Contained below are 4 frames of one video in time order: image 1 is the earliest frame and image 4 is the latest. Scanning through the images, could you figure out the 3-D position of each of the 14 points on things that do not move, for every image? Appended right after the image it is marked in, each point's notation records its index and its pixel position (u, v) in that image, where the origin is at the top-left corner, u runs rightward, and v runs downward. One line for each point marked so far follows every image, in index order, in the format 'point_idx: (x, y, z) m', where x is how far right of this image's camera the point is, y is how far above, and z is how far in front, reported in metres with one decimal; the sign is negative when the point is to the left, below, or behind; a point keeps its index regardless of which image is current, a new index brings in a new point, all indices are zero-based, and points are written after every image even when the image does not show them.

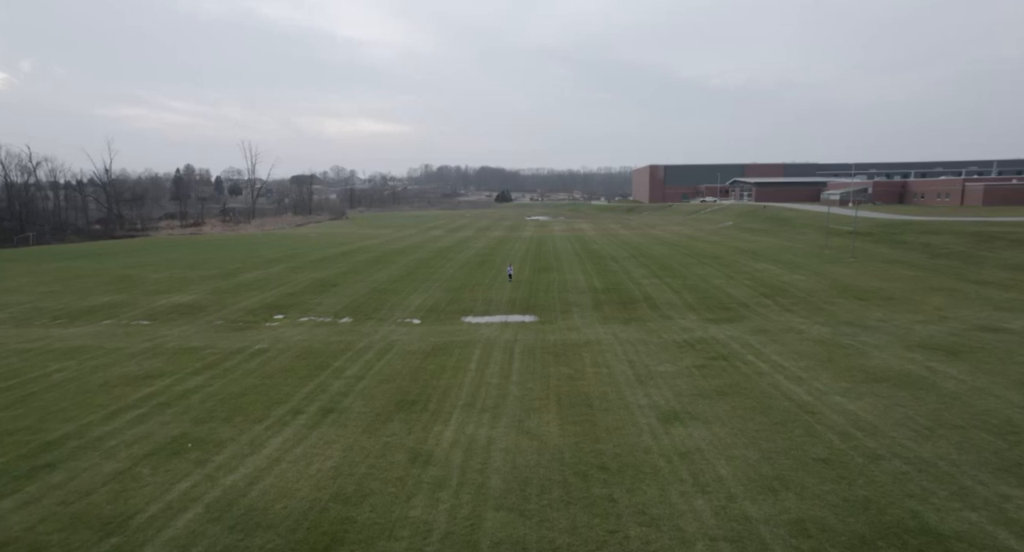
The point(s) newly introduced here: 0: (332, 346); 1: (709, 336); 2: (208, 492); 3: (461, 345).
0: (-5.6, -2.2, +19.3) m
1: (+6.4, -1.9, +19.9) m
2: (-4.5, -3.2, +9.1) m
3: (-1.6, -2.2, +19.3) m
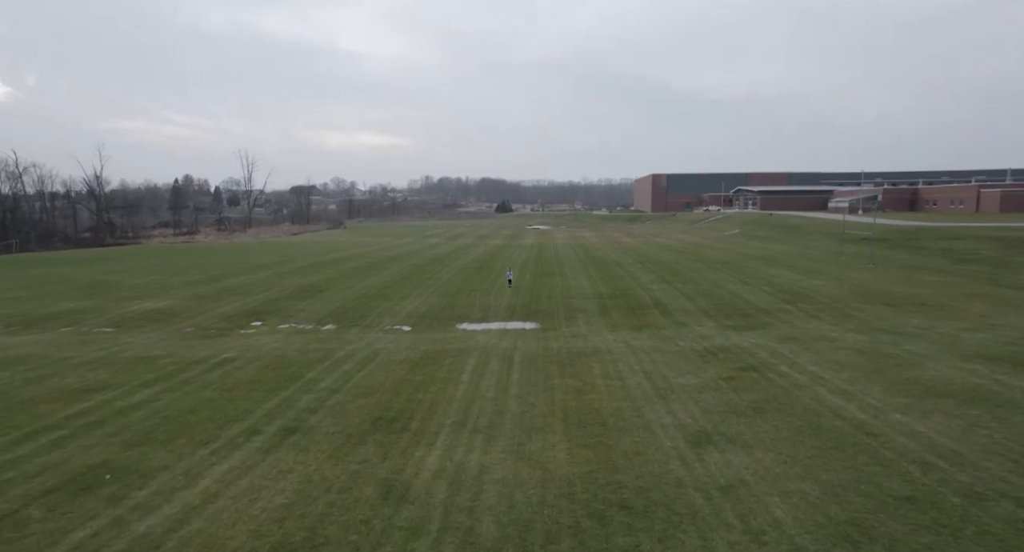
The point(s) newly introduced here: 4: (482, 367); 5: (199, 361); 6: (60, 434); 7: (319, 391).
0: (-5.7, -2.2, +17.2) m
1: (+6.3, -2.0, +17.7) m
2: (-4.5, -3.0, +6.9) m
3: (-1.6, -2.2, +17.2) m
4: (-0.8, -2.3, +15.6) m
5: (-8.2, -2.2, +16.1) m
6: (-7.6, -2.6, +10.4) m
7: (-4.2, -2.5, +13.5) m
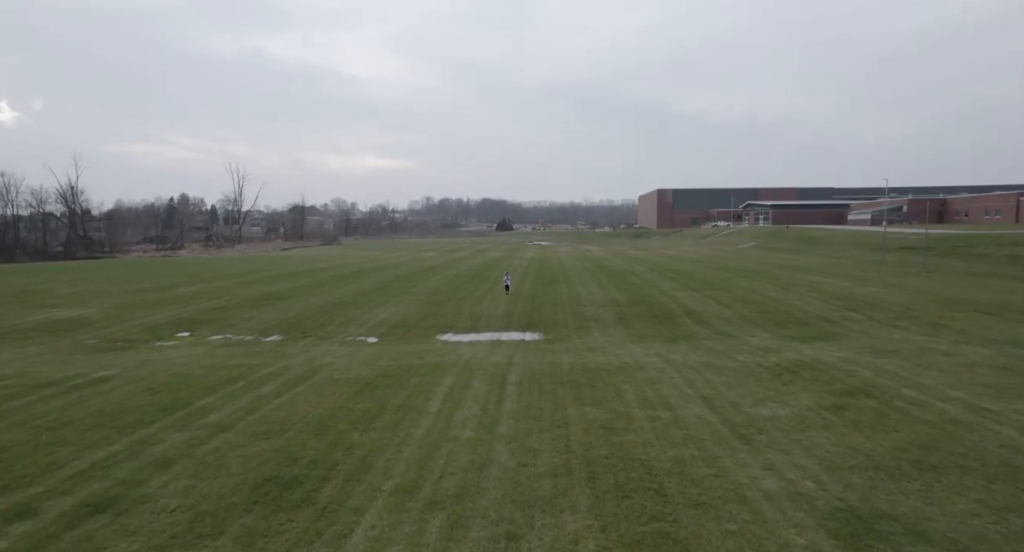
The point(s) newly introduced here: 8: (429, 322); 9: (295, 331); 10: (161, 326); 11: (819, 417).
0: (-5.8, -1.9, +12.3) m
1: (+6.2, -1.7, +12.9) m
2: (-4.7, -2.4, +2.0) m
3: (-1.8, -1.9, +12.3) m
4: (-0.9, -2.0, +10.7) m
5: (-8.3, -1.9, +11.2) m
6: (-7.7, -2.1, +5.5) m
7: (-4.4, -2.1, +8.6) m
8: (-2.6, -1.5, +19.7) m
9: (-6.4, -1.6, +18.3) m
10: (-10.8, -1.5, +18.9) m
11: (+4.3, -2.0, +8.7) m
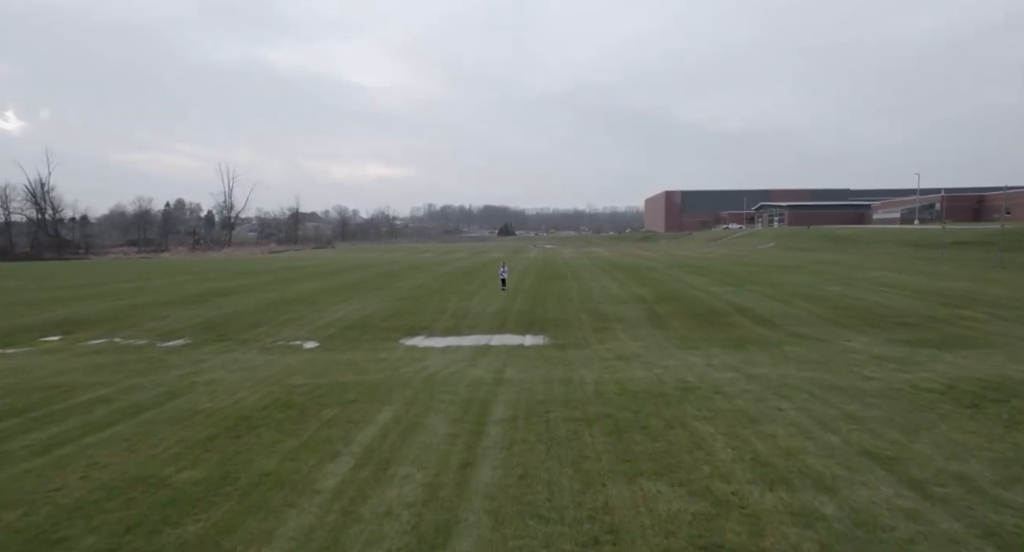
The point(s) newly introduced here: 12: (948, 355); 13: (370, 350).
0: (-5.9, -1.5, +7.4) m
1: (+6.1, -1.3, +7.9) m
2: (-4.9, -1.8, -2.9) m
3: (-1.9, -1.5, +7.4) m
4: (-1.0, -1.5, +5.8) m
5: (-8.5, -1.4, +6.3) m
6: (-7.9, -1.6, +0.6) m
7: (-4.5, -1.6, +3.7) m
8: (-2.7, -1.1, +14.8) m
9: (-6.6, -1.2, +13.4) m
10: (-10.9, -1.2, +14.0) m
11: (+4.2, -1.5, +3.7) m
12: (+6.7, -1.2, +9.5) m
13: (-2.6, -1.4, +11.5) m
